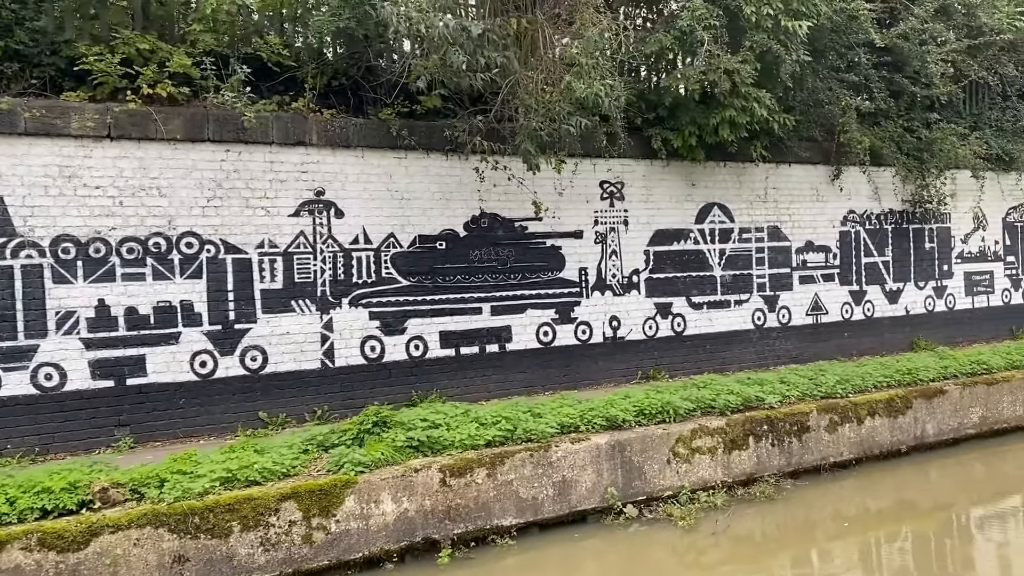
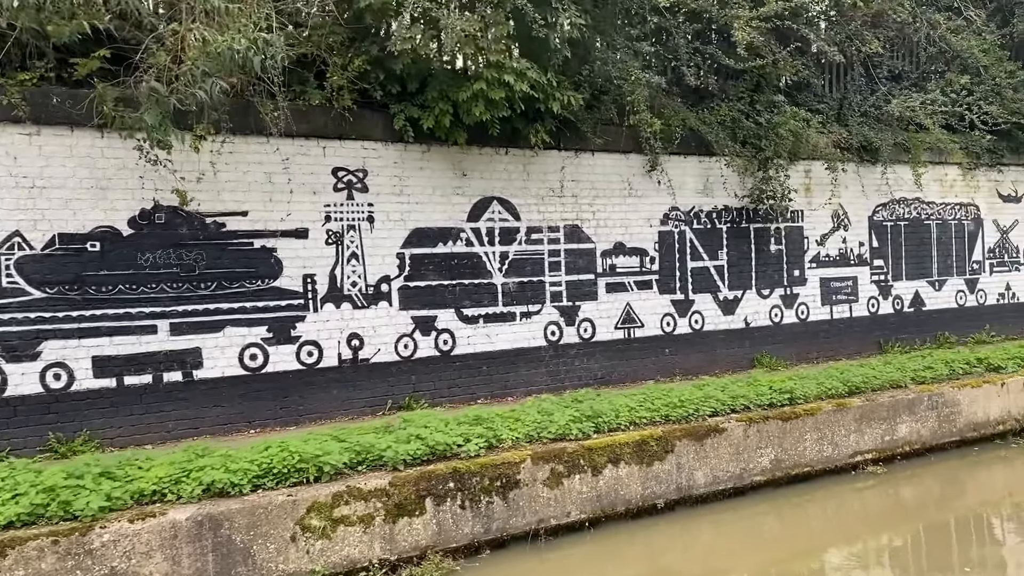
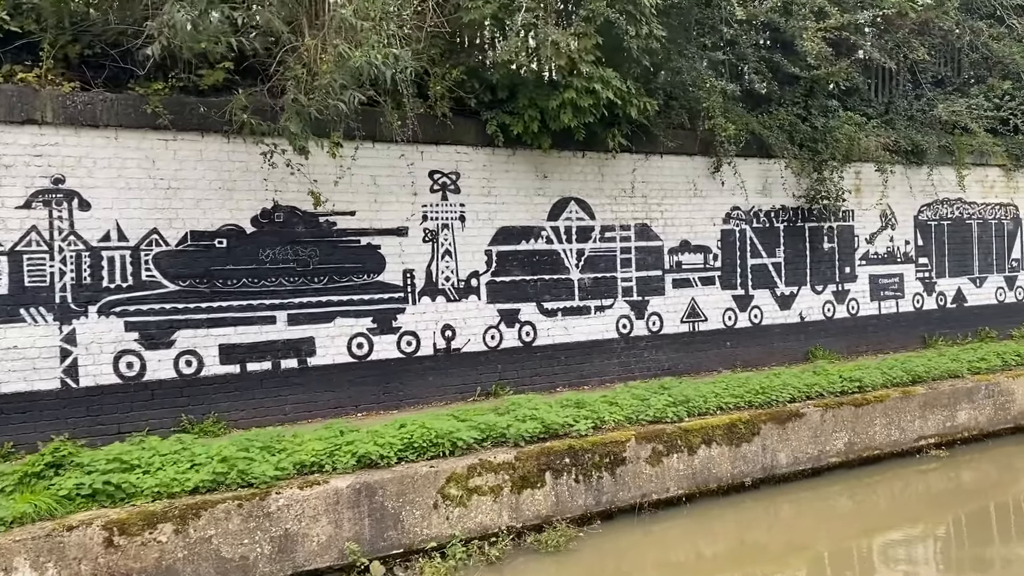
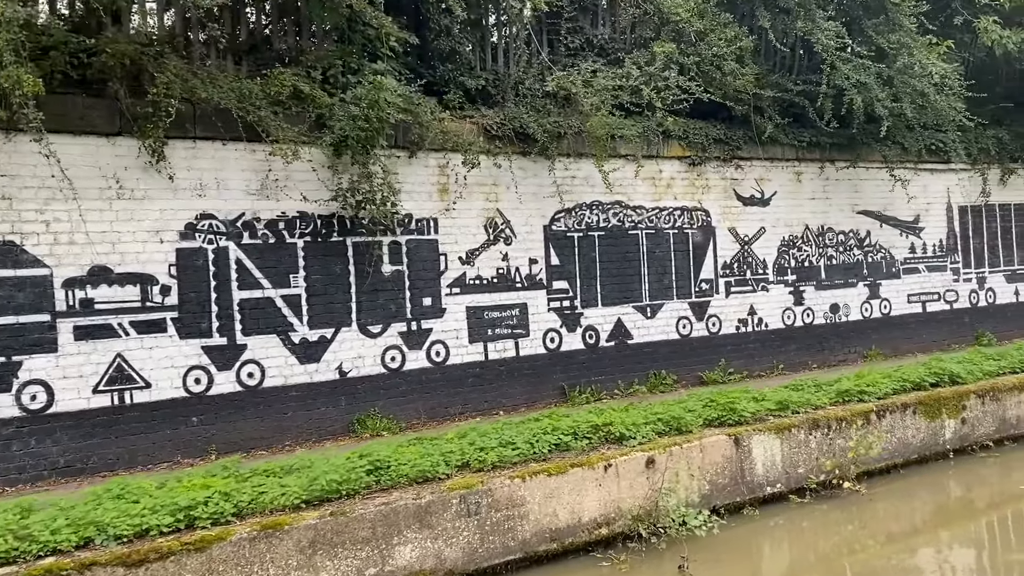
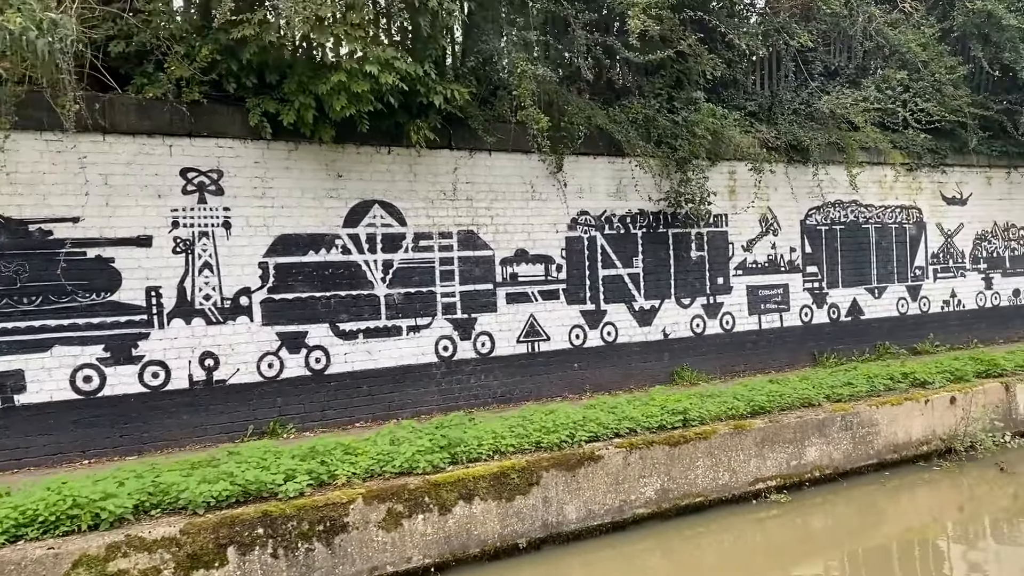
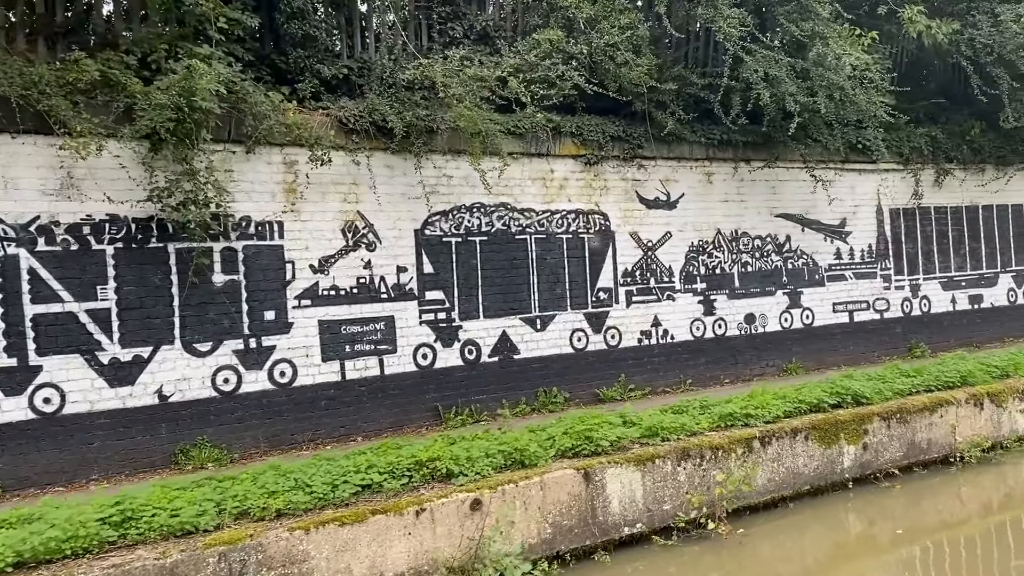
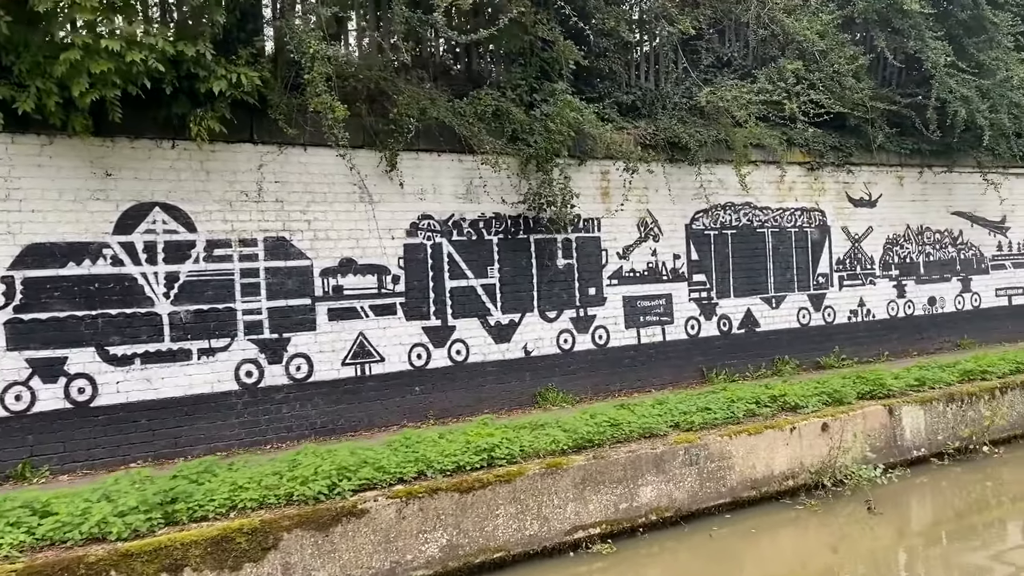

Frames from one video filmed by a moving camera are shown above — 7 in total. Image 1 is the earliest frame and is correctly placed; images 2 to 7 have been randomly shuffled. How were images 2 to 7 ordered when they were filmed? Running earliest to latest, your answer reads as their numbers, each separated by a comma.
3, 2, 5, 7, 4, 6
